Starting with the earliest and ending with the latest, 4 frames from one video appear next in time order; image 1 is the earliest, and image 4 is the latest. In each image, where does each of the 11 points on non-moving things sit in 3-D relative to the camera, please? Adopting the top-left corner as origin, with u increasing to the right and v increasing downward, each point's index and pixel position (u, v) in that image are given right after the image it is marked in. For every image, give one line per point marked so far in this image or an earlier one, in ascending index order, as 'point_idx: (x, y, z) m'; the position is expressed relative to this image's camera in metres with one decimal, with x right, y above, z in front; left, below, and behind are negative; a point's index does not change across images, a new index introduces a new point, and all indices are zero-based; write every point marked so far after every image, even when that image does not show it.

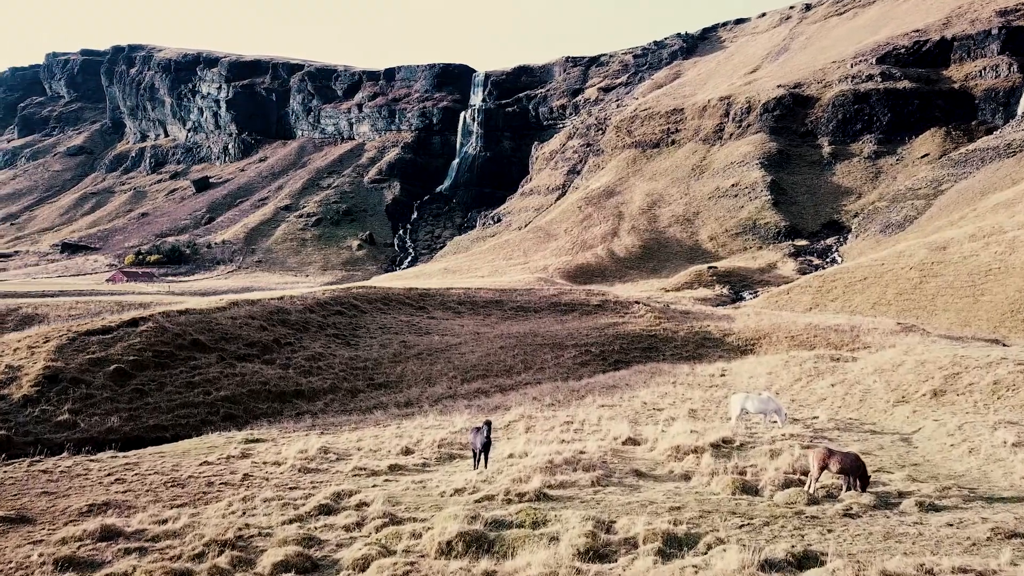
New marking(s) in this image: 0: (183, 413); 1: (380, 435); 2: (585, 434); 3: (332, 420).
0: (-6.8, -2.6, +16.5) m
1: (-2.5, -2.8, +15.1) m
2: (+1.3, -2.7, +14.9) m
3: (-3.9, -2.9, +17.5) m
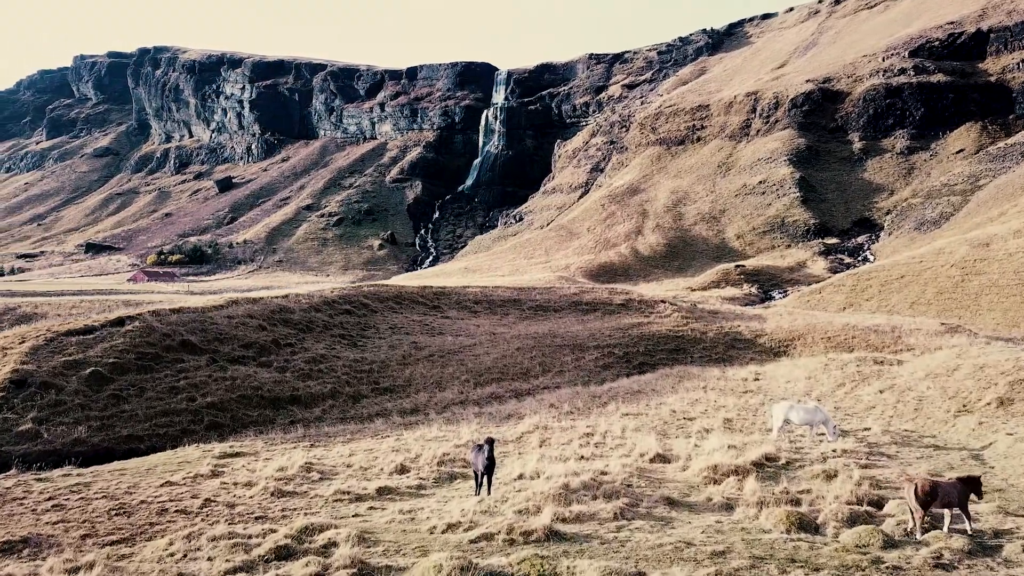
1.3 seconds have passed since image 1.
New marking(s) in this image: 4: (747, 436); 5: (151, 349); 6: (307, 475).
0: (-6.5, -2.5, +15.0) m
1: (-2.3, -2.7, +13.5) m
2: (+1.5, -2.6, +13.1) m
3: (-3.6, -2.8, +15.8) m
4: (+4.1, -2.6, +14.2) m
5: (-8.1, -1.4, +18.1) m
6: (-2.8, -2.6, +11.1) m
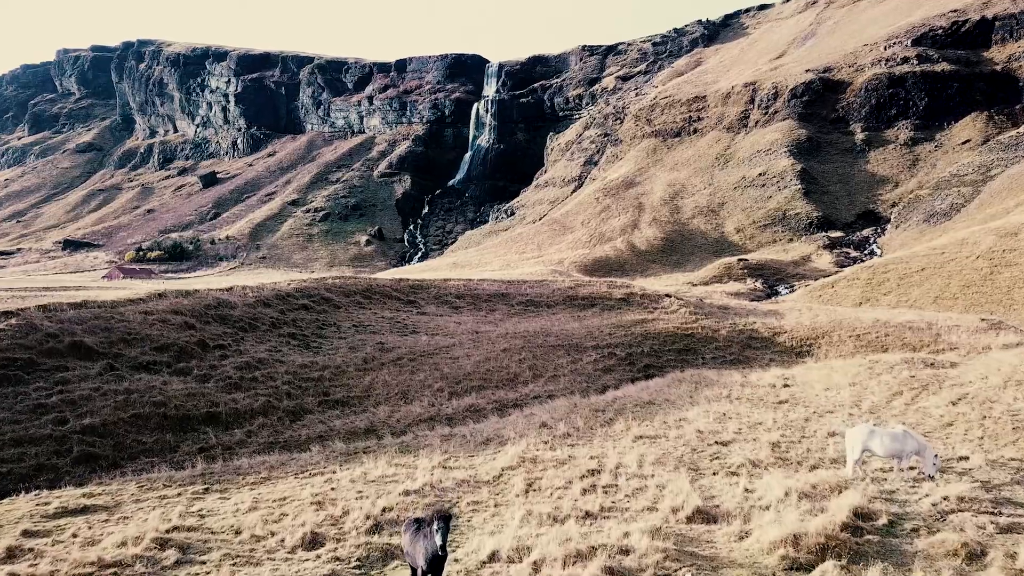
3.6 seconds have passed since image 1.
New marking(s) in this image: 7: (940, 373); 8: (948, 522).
0: (-6.8, -2.2, +10.9) m
1: (-2.6, -2.4, +9.5) m
2: (+1.2, -2.4, +9.2) m
3: (-4.0, -2.5, +11.8) m
4: (+3.8, -2.4, +10.2) m
5: (-8.4, -1.1, +14.0) m
6: (-3.1, -2.4, +7.1) m
7: (+10.5, -2.1, +19.8) m
8: (+4.5, -2.4, +8.2) m
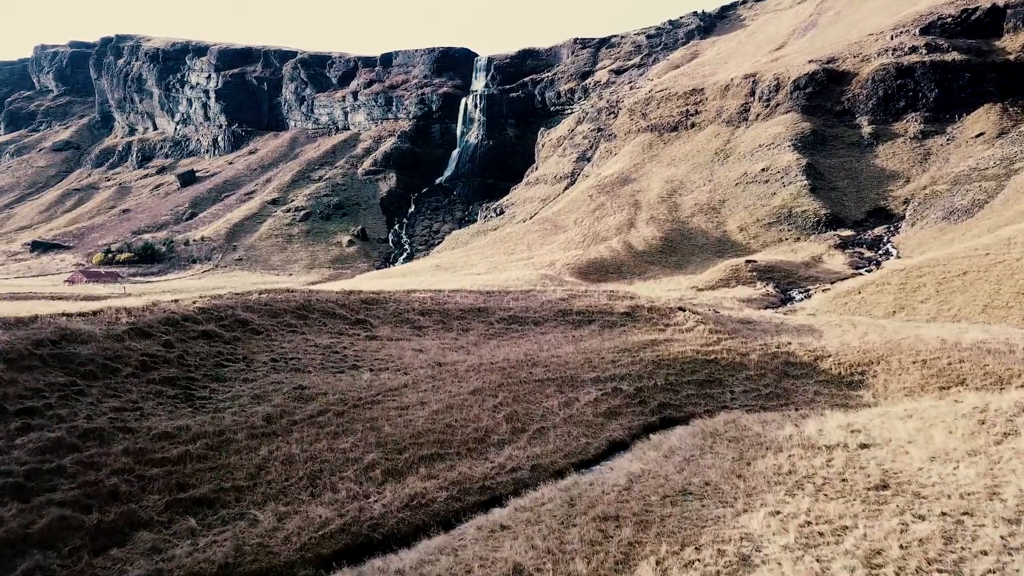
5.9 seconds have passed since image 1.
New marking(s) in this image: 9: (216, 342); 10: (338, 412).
0: (-7.3, -2.7, +4.9) m
1: (-3.0, -2.9, +3.4) m
2: (+0.8, -2.8, +3.2) m
3: (-4.4, -3.0, +5.8) m
4: (+3.4, -2.8, +4.3) m
5: (-8.9, -1.6, +7.9) m
6: (-3.6, -2.8, +1.1) m
7: (+10.0, -2.5, +13.9) m
8: (+4.0, -2.8, +2.2) m
9: (-6.5, -1.2, +17.7) m
10: (-3.2, -2.3, +15.0) m
